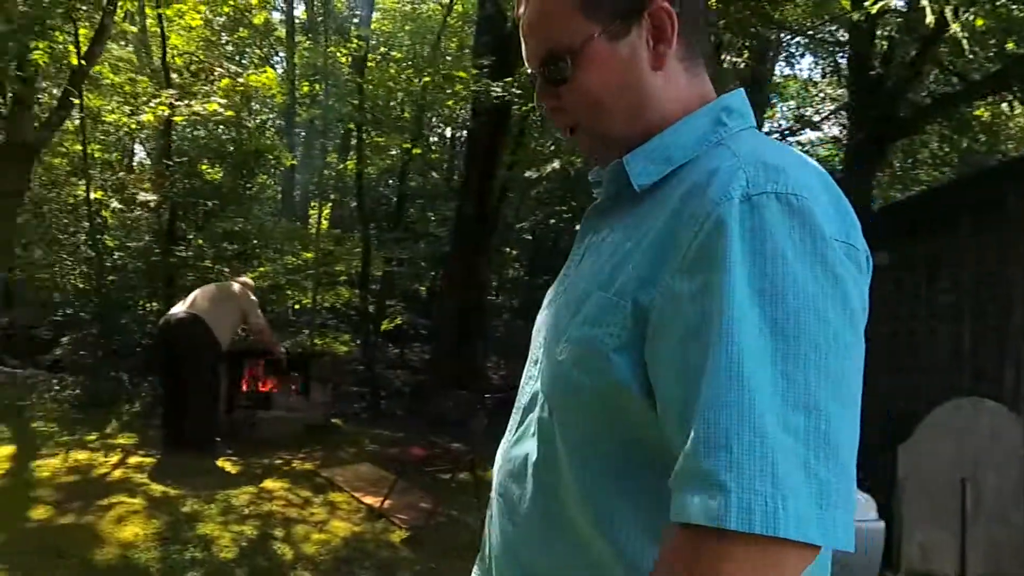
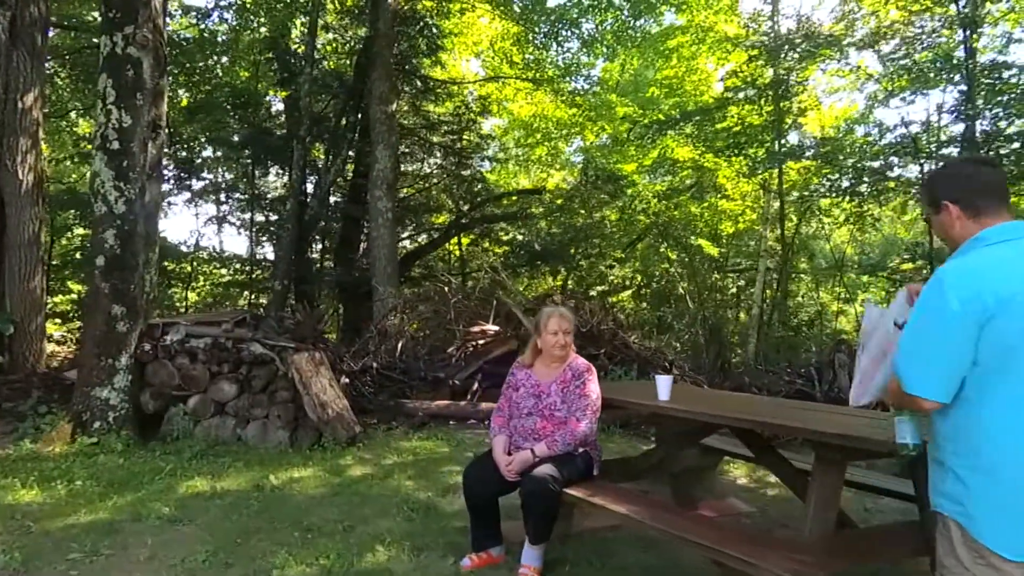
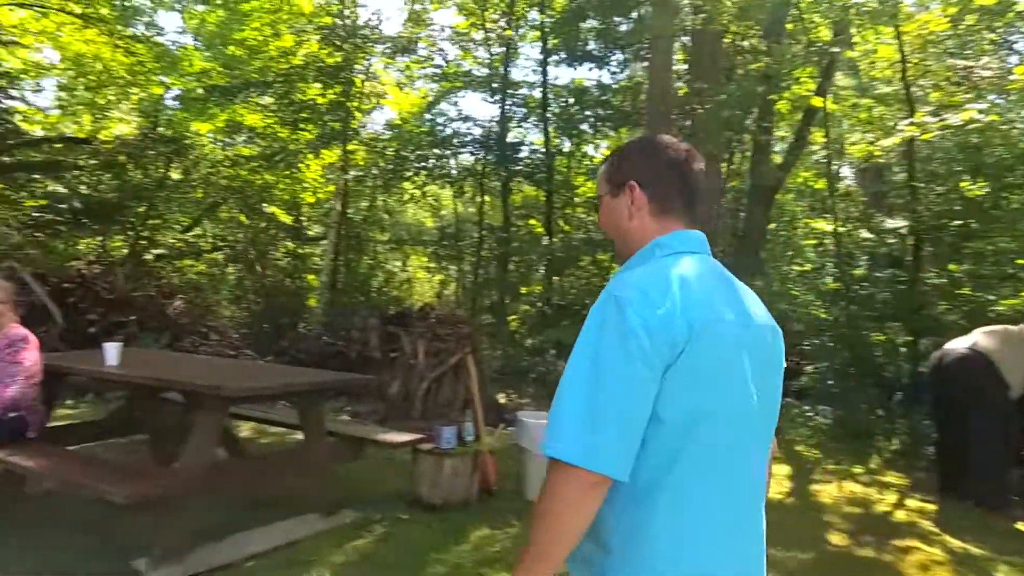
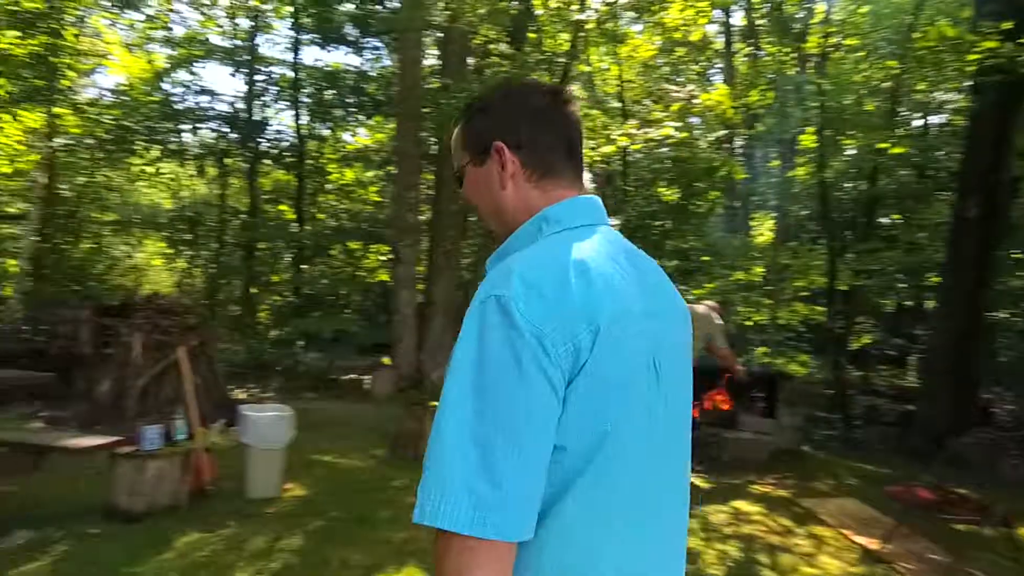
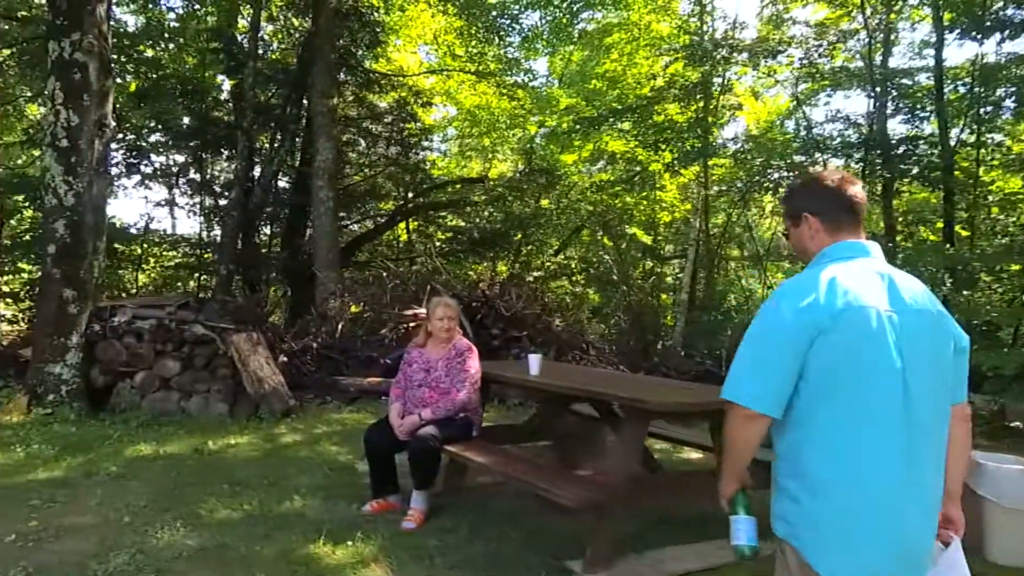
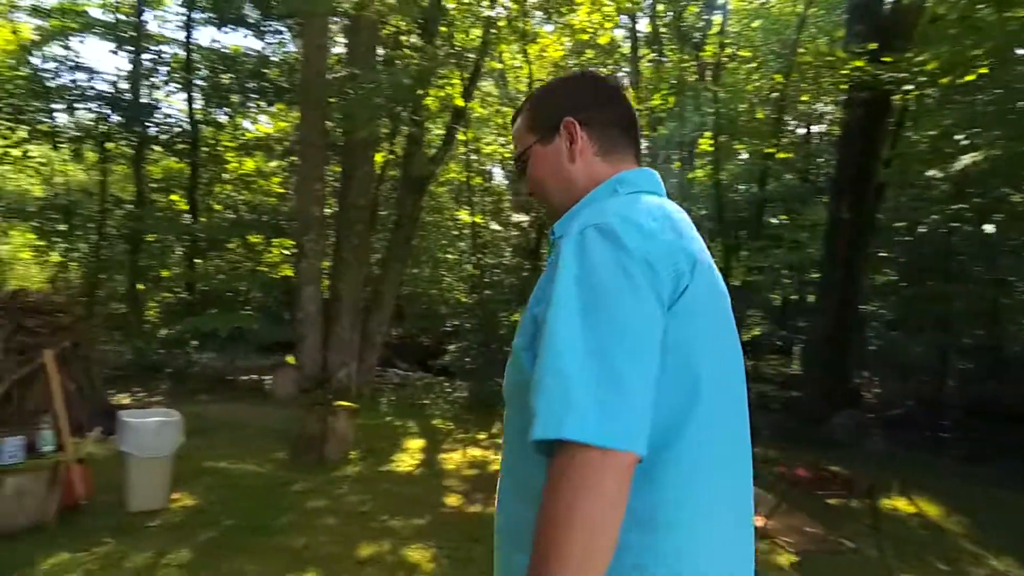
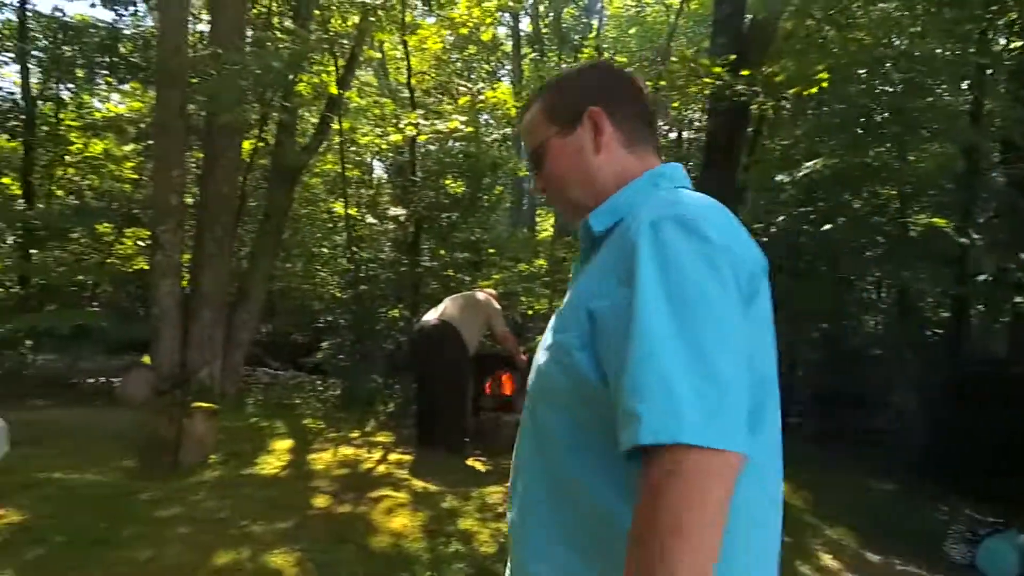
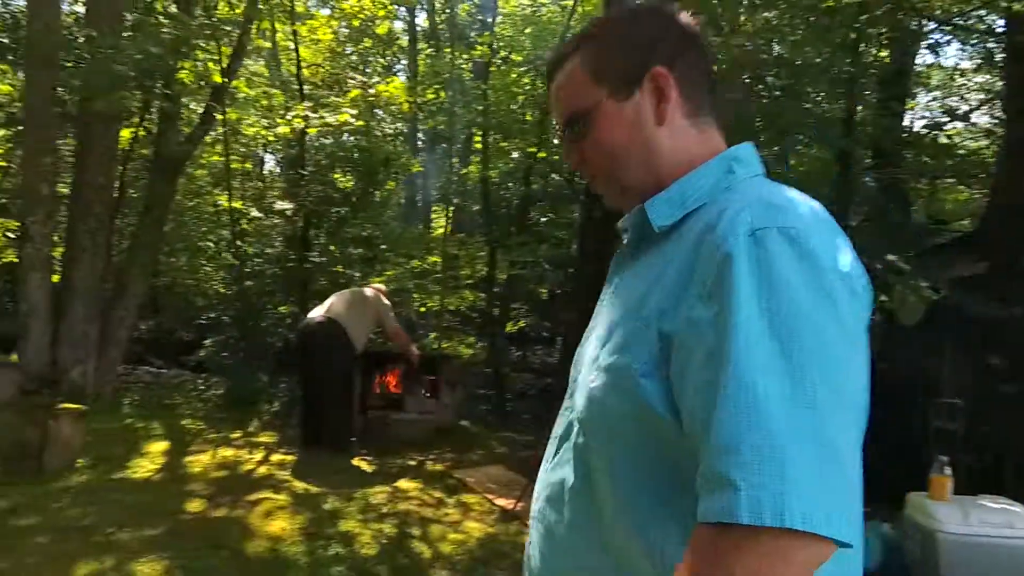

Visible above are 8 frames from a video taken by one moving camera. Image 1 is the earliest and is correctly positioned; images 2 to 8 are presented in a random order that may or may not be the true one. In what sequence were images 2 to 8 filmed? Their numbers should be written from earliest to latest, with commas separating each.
8, 7, 6, 4, 3, 5, 2
